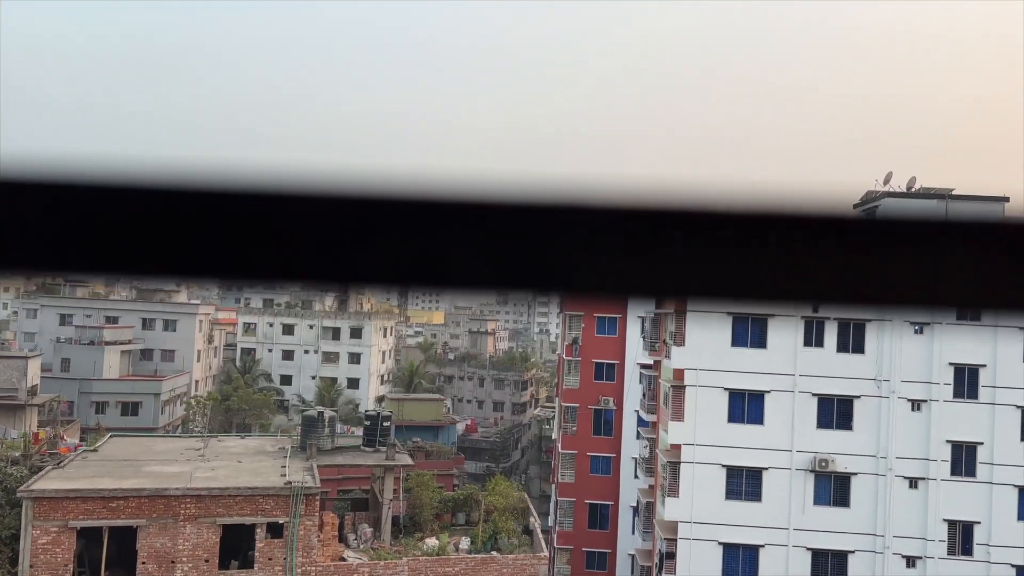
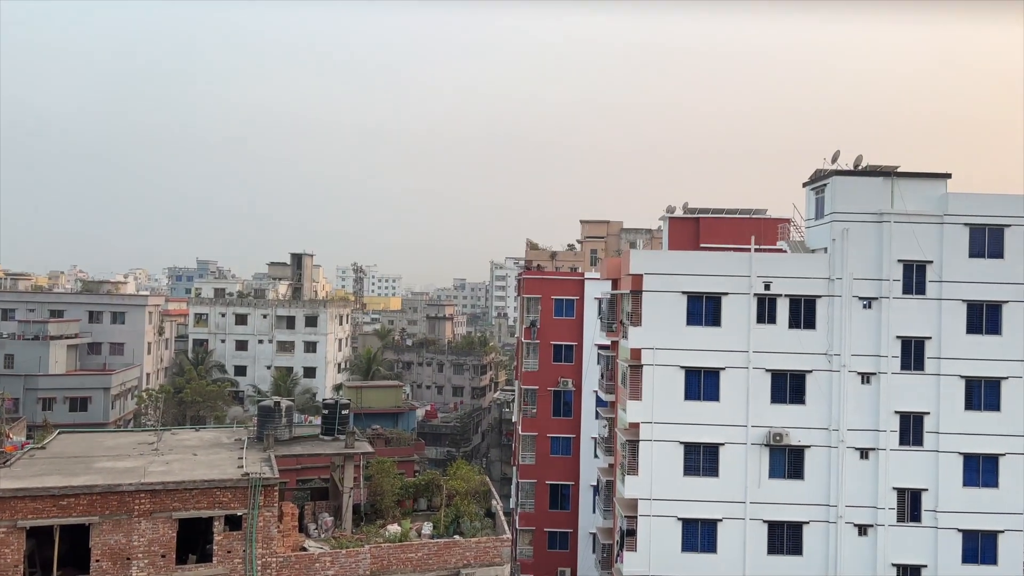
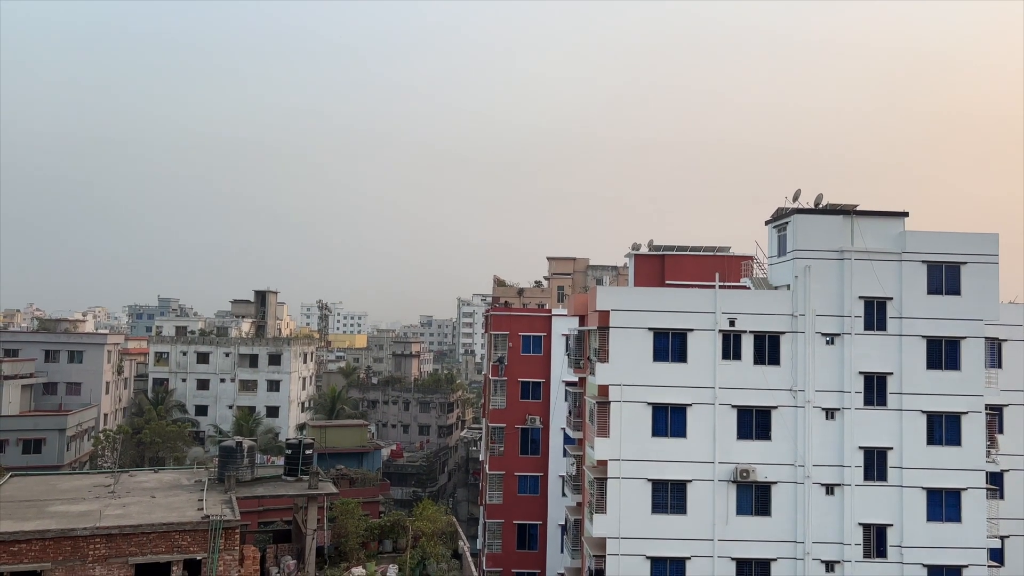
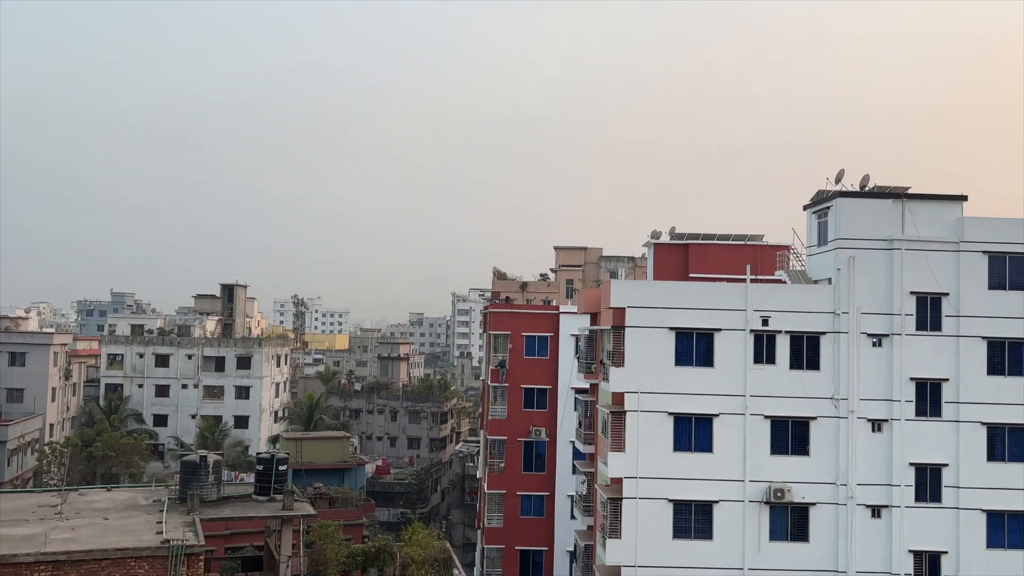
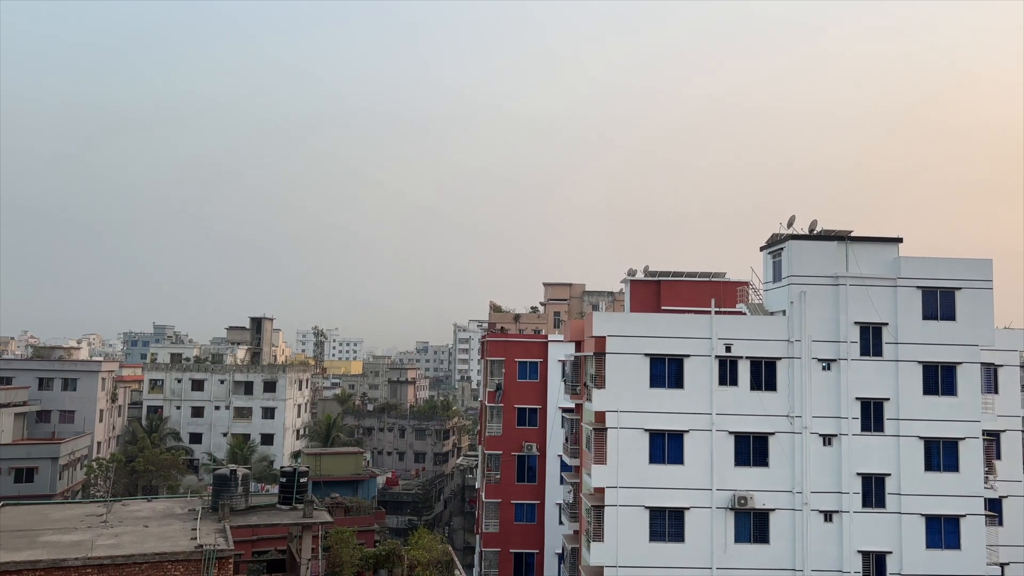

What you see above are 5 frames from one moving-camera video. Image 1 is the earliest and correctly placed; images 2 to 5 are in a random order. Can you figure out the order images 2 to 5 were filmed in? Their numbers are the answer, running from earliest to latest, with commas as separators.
2, 5, 3, 4
